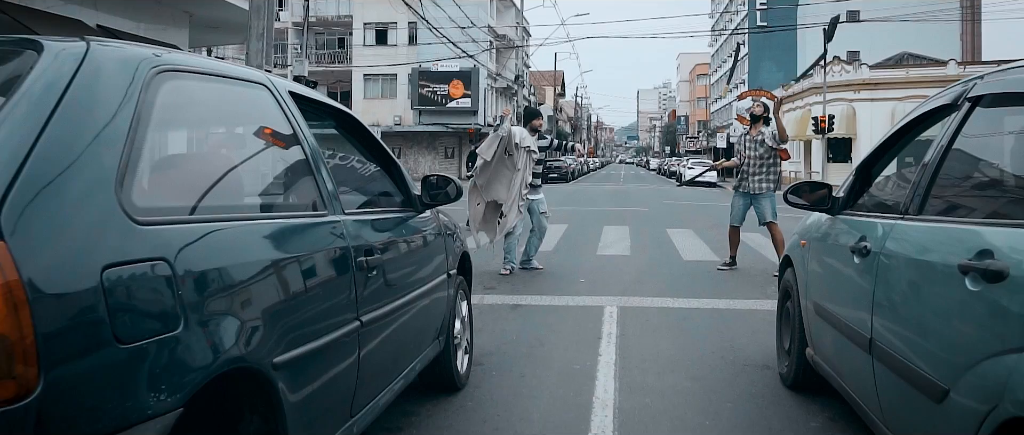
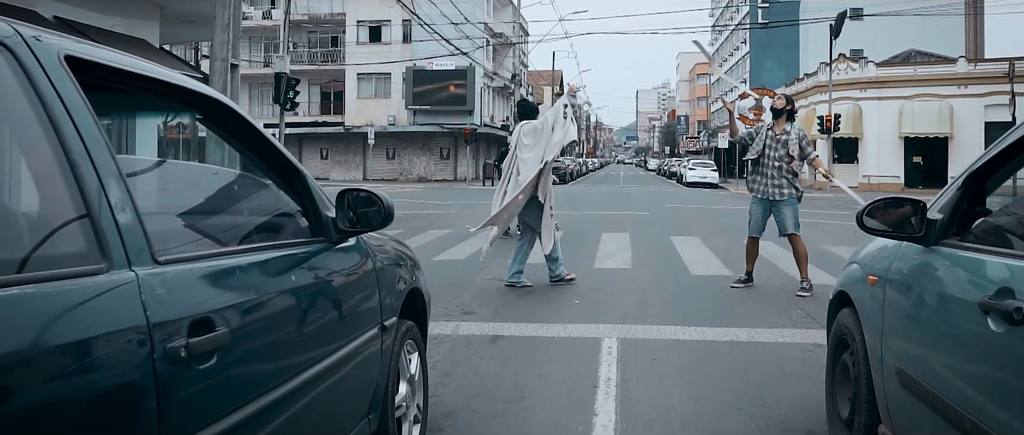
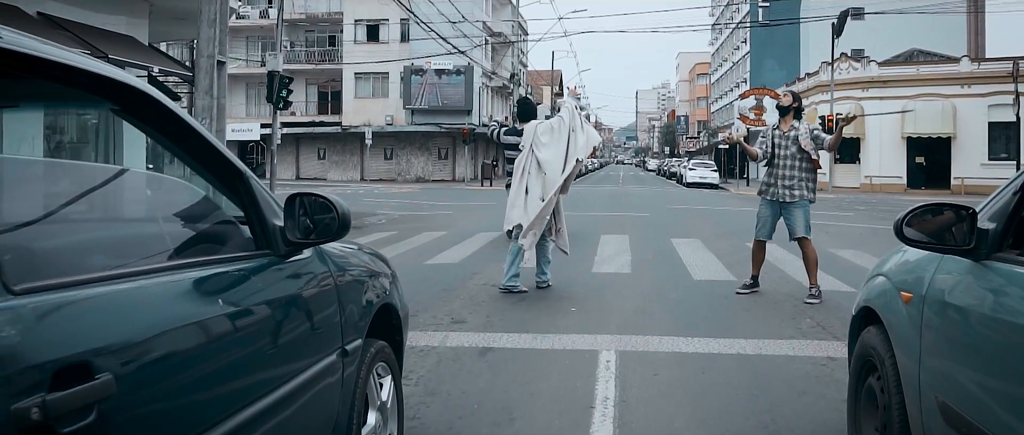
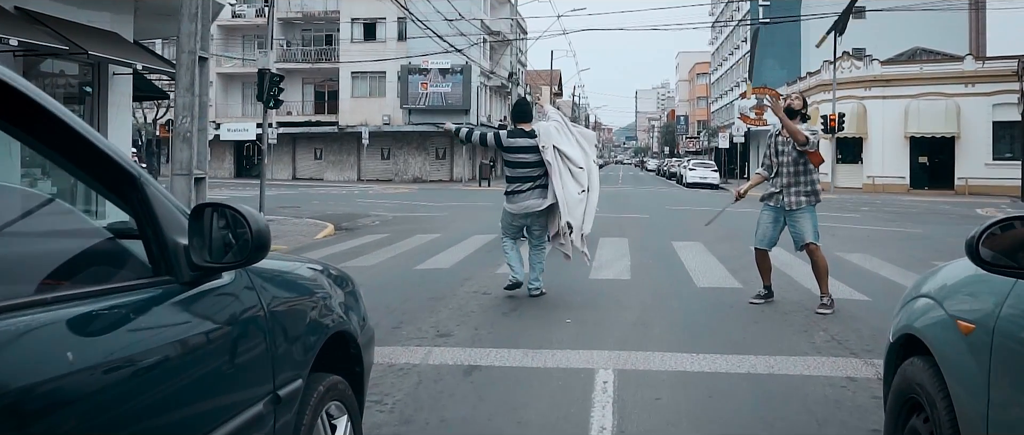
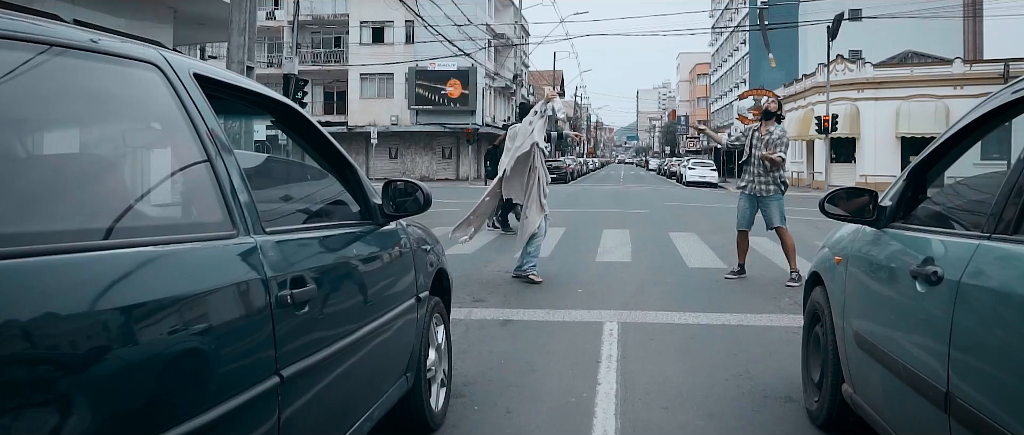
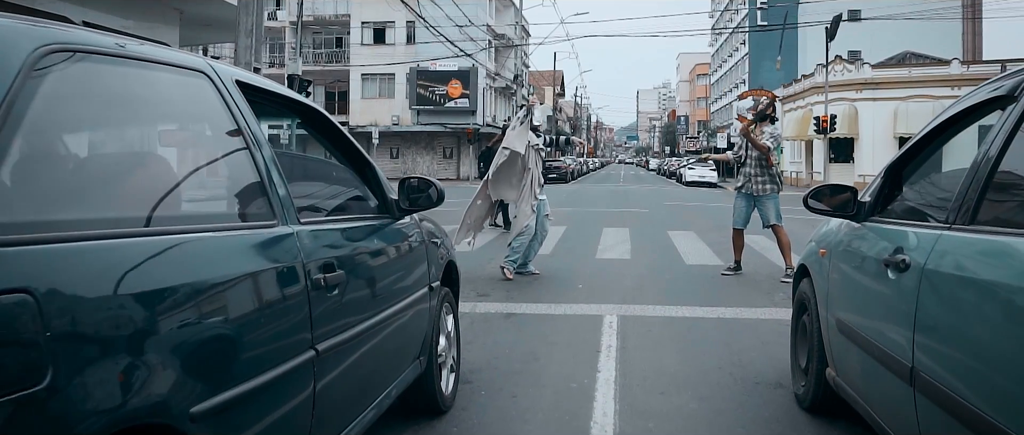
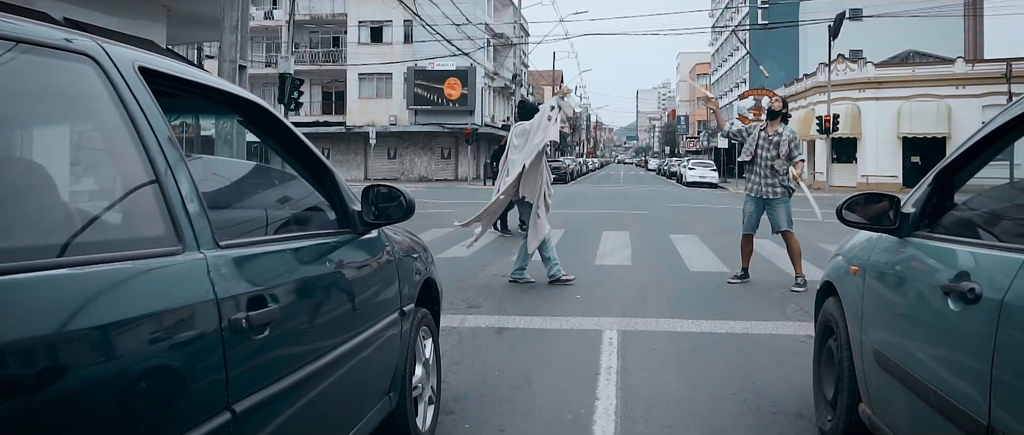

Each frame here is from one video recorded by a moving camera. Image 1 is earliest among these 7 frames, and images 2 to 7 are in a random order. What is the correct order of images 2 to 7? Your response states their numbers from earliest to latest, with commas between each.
6, 5, 7, 2, 3, 4
